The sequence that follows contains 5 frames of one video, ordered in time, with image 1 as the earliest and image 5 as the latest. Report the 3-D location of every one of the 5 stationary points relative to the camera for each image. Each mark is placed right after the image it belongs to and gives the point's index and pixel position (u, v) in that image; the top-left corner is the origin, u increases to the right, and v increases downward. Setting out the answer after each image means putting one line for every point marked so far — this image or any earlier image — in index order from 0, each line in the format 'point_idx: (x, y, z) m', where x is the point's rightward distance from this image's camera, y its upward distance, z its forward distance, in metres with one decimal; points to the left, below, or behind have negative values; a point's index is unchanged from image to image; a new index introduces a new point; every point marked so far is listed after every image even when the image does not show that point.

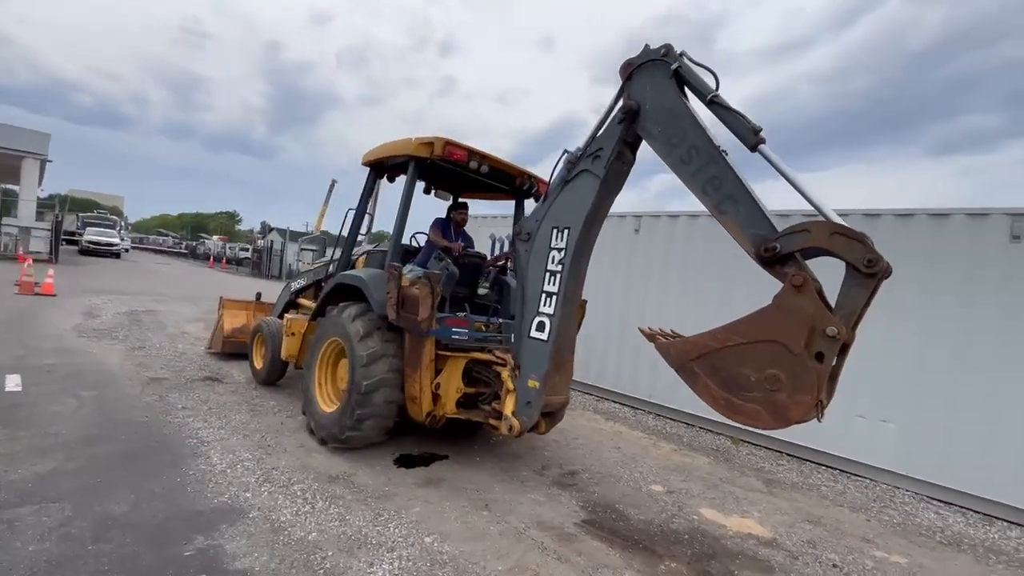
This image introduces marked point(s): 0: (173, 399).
0: (-3.8, -1.2, +5.4) m
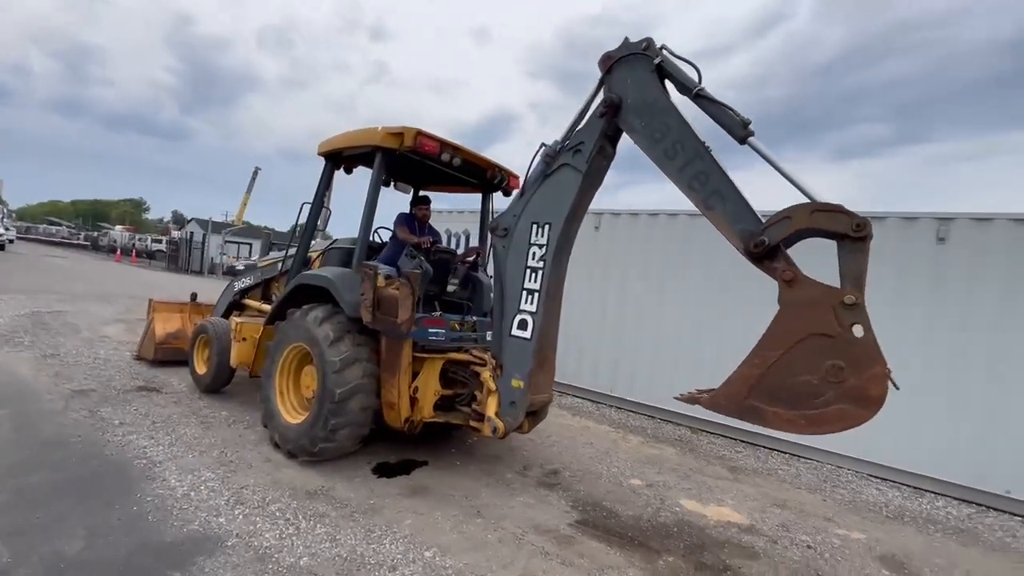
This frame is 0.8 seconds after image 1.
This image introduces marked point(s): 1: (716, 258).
0: (-4.0, -1.3, +4.8) m
1: (+2.8, +0.5, +6.7) m
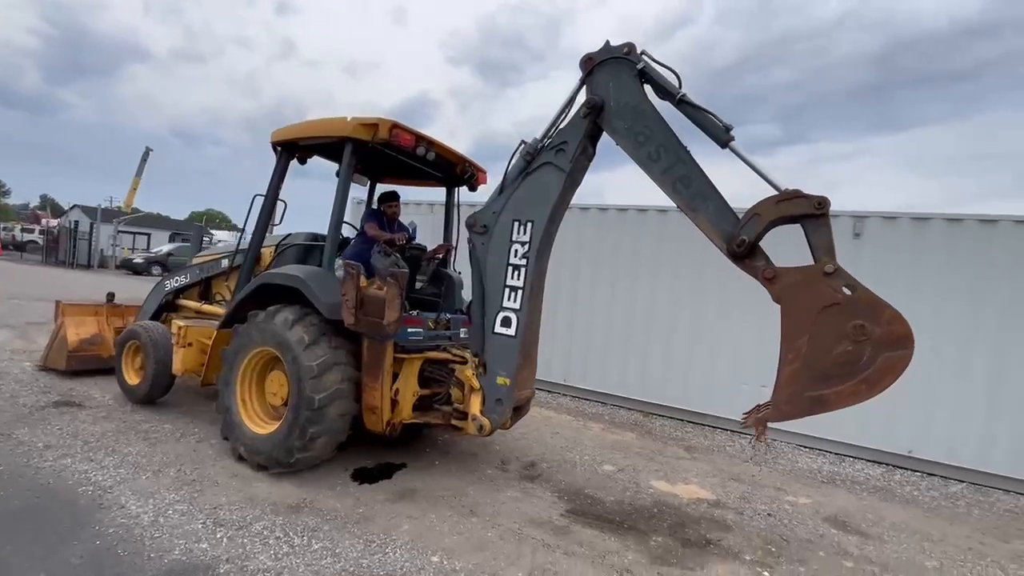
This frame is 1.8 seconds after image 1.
0: (-4.2, -1.3, +4.2) m
1: (+2.2, +0.6, +7.1) m
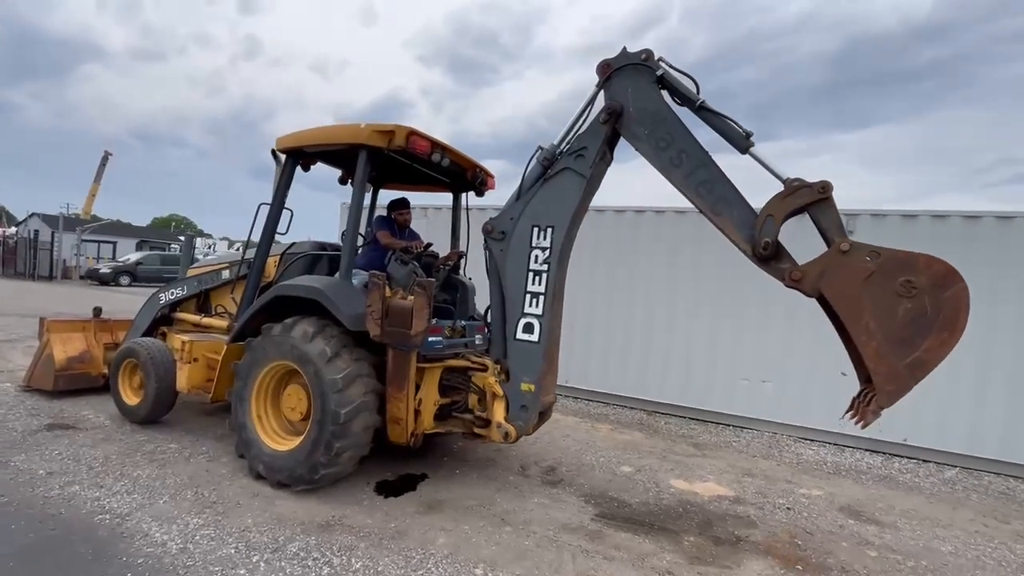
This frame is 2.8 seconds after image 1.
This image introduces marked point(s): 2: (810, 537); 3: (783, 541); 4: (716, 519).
0: (-4.0, -1.4, +3.9) m
1: (+2.3, +0.6, +7.2) m
2: (+2.3, -2.0, +3.8) m
3: (+2.1, -1.9, +3.7) m
4: (+1.7, -1.9, +4.0) m
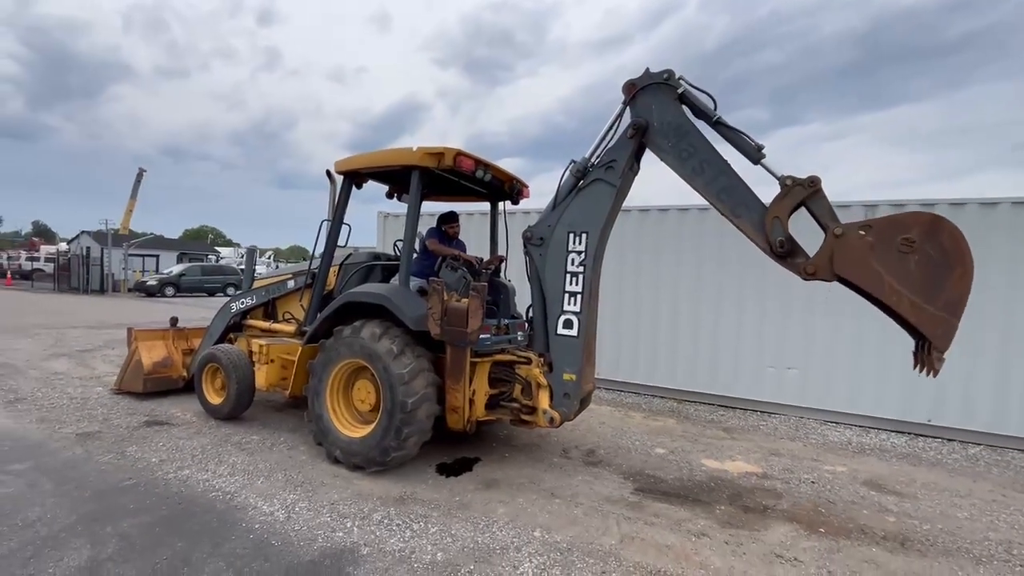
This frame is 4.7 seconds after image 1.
0: (-3.5, -1.6, +4.6) m
1: (+2.7, +0.7, +7.6) m
2: (+2.8, -1.9, +4.1) m
3: (+2.5, -1.9, +4.1) m
4: (+2.1, -1.8, +4.4) m
